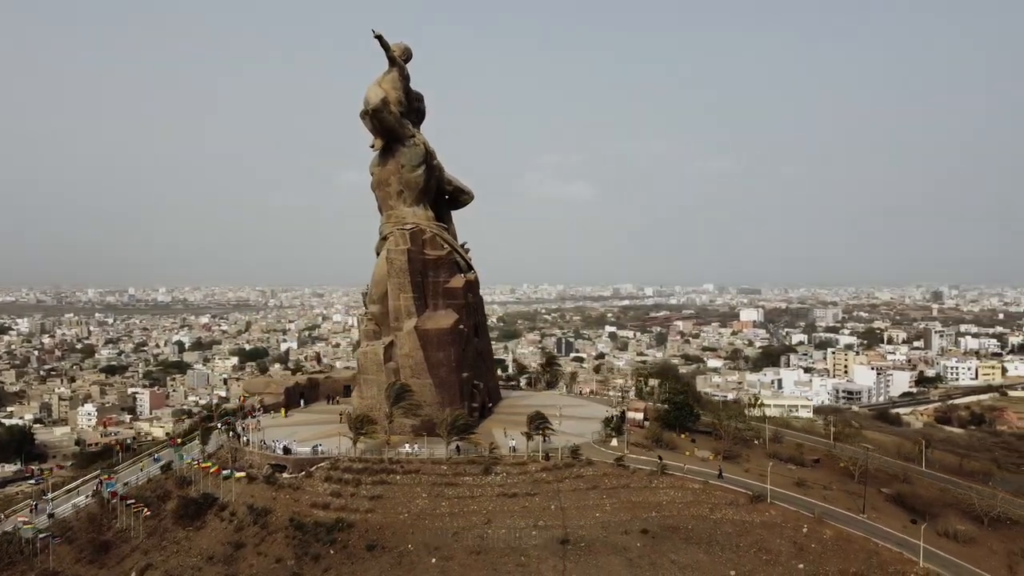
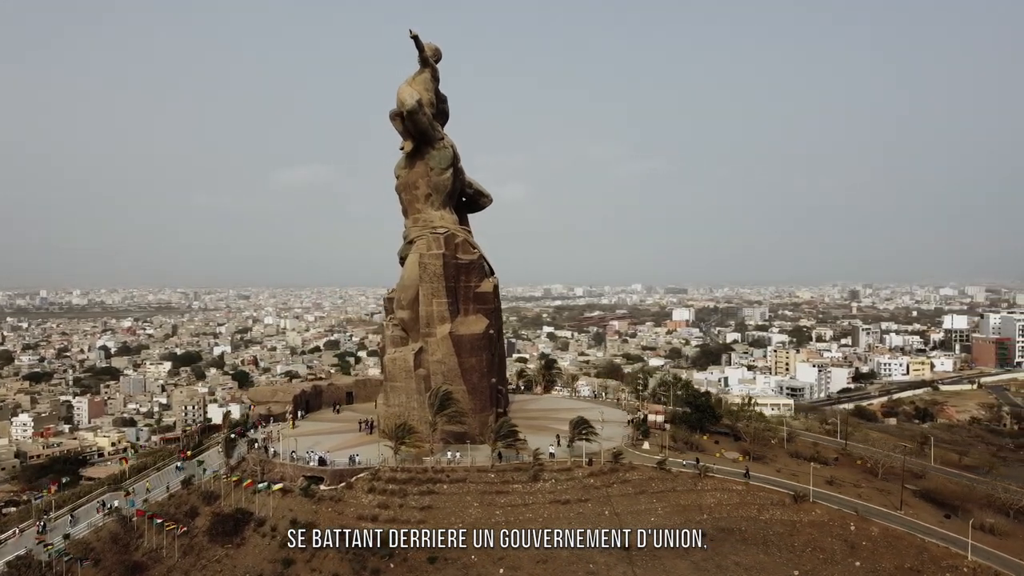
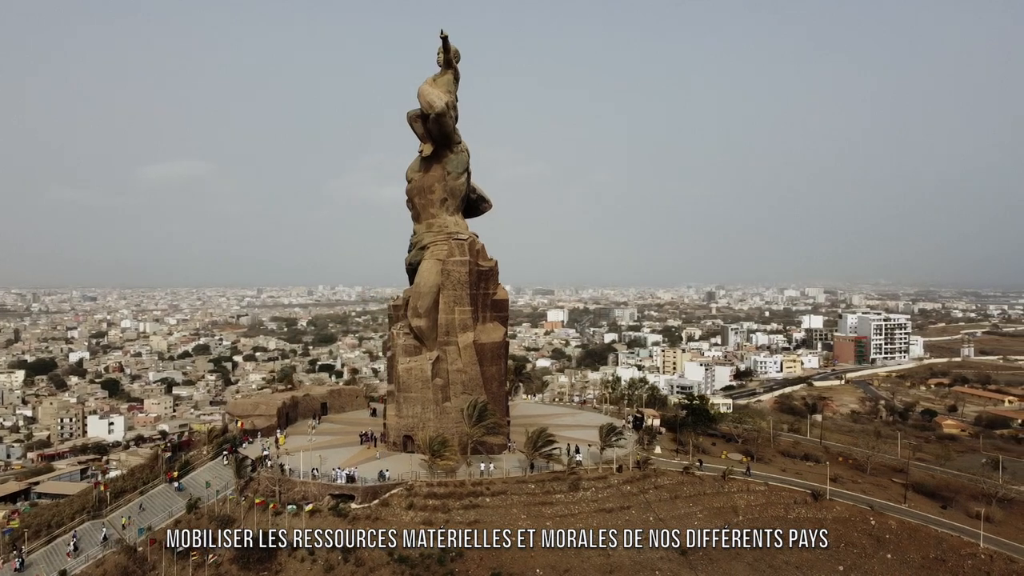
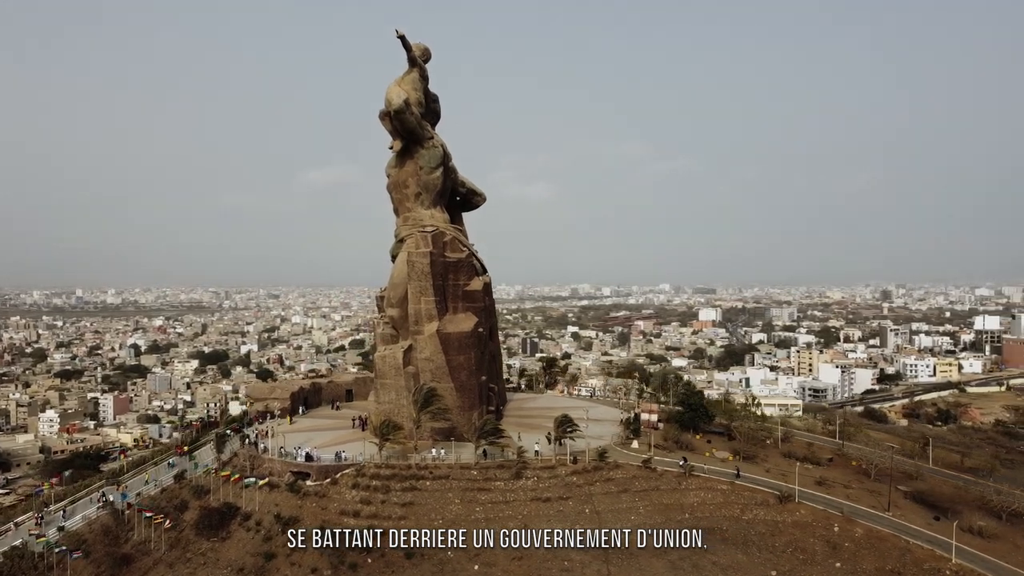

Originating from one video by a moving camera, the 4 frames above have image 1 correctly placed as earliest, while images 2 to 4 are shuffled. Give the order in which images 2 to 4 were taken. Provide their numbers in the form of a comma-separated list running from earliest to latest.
4, 2, 3
